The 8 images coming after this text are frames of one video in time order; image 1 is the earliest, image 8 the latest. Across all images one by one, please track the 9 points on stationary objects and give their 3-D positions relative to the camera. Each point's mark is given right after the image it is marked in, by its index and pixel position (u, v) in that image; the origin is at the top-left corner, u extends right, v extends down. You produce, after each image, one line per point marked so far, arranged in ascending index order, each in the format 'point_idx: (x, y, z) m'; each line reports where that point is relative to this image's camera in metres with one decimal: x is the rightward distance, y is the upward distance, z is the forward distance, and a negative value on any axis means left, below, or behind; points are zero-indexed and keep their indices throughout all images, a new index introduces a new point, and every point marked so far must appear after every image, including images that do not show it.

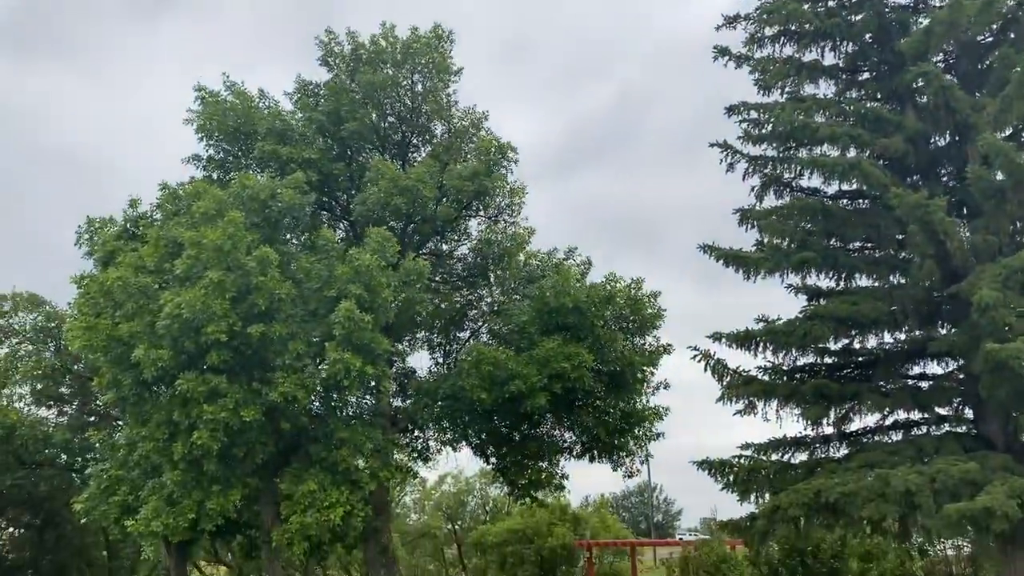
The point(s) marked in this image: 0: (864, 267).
0: (+4.7, +0.3, +11.6) m
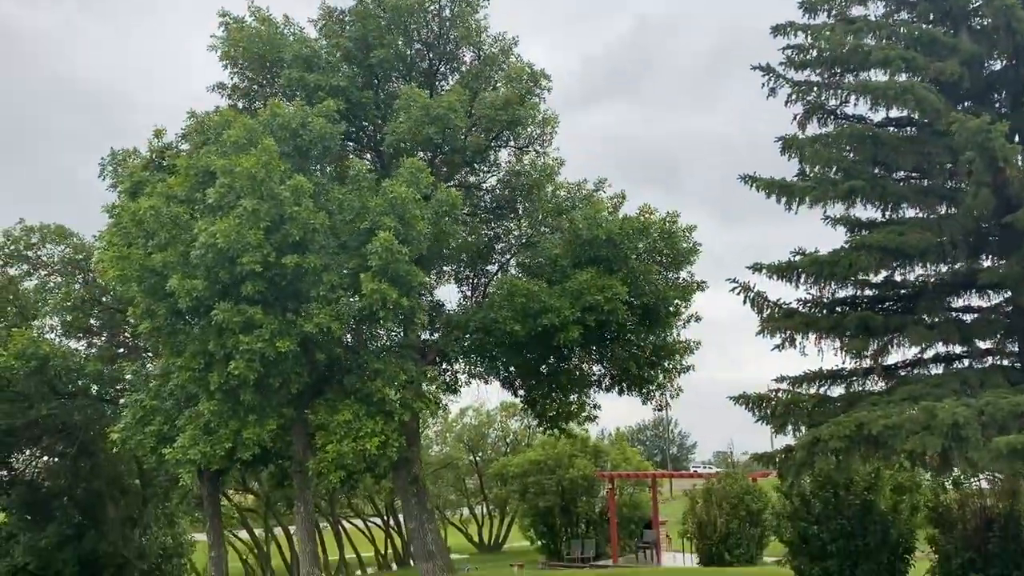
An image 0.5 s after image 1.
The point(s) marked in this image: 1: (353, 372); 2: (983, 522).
0: (+5.2, +1.2, +11.3) m
1: (-2.5, -1.3, +13.7) m
2: (+7.1, -3.5, +13.1) m
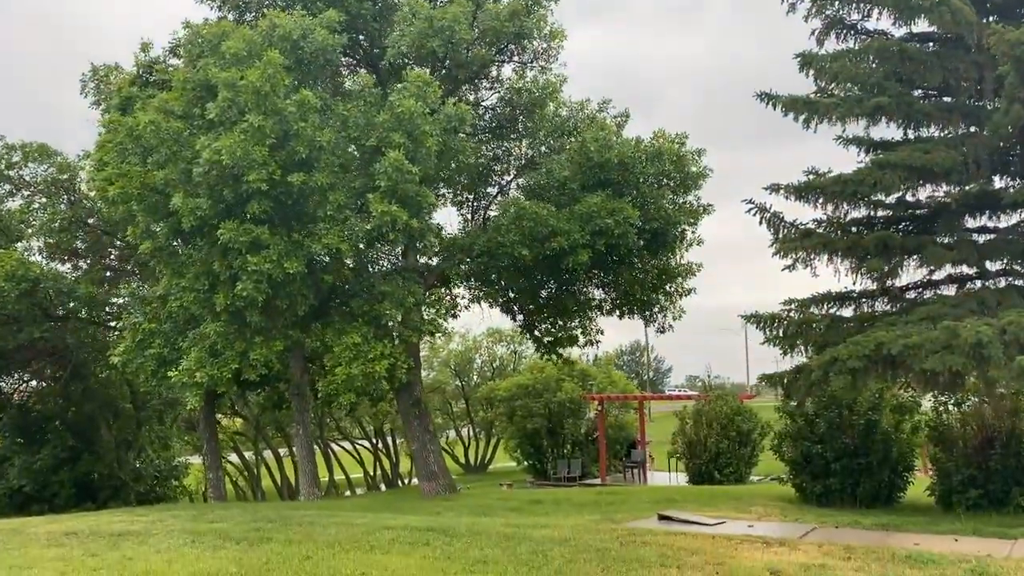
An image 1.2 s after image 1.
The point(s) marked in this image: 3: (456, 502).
0: (+5.4, +2.2, +11.0) m
1: (-2.4, -0.1, +13.5) m
2: (+7.2, -2.3, +13.3) m
3: (-1.1, -3.9, +15.9) m
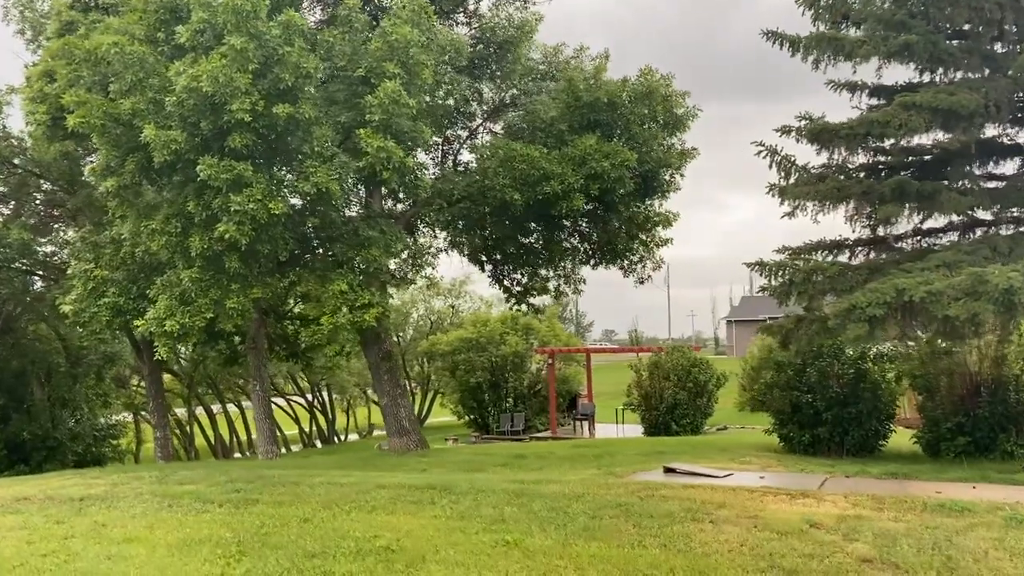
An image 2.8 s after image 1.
0: (+5.5, +2.9, +10.8) m
1: (-2.5, +0.7, +12.6) m
2: (+7.1, -1.5, +13.4) m
3: (-1.4, -3.0, +15.3) m
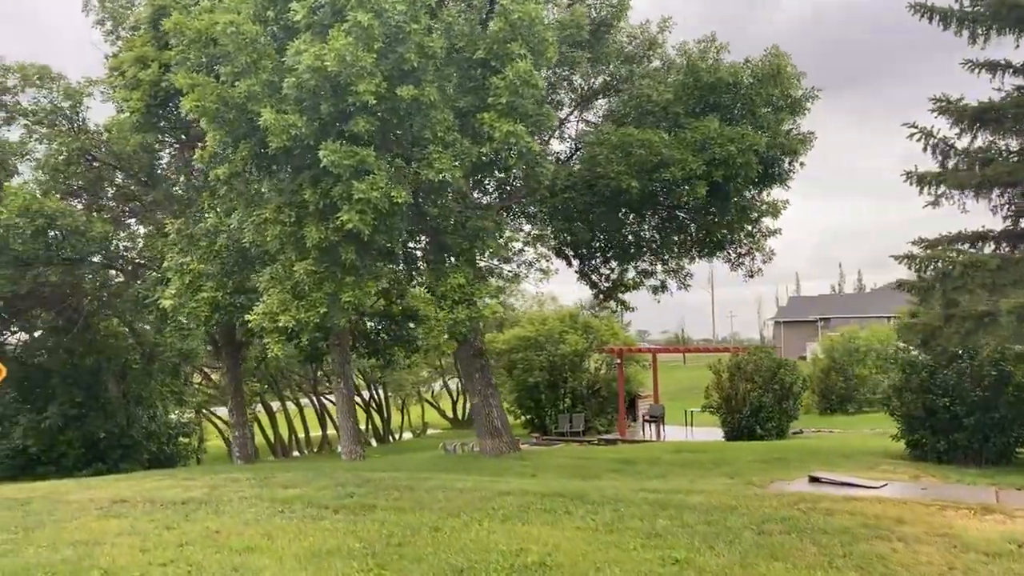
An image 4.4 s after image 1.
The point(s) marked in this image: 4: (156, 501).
0: (+7.1, +2.9, +9.8) m
1: (-0.8, +0.8, +11.9) m
2: (+8.8, -1.5, +12.4) m
3: (+0.3, -2.9, +14.6) m
4: (-4.8, -2.9, +11.9) m
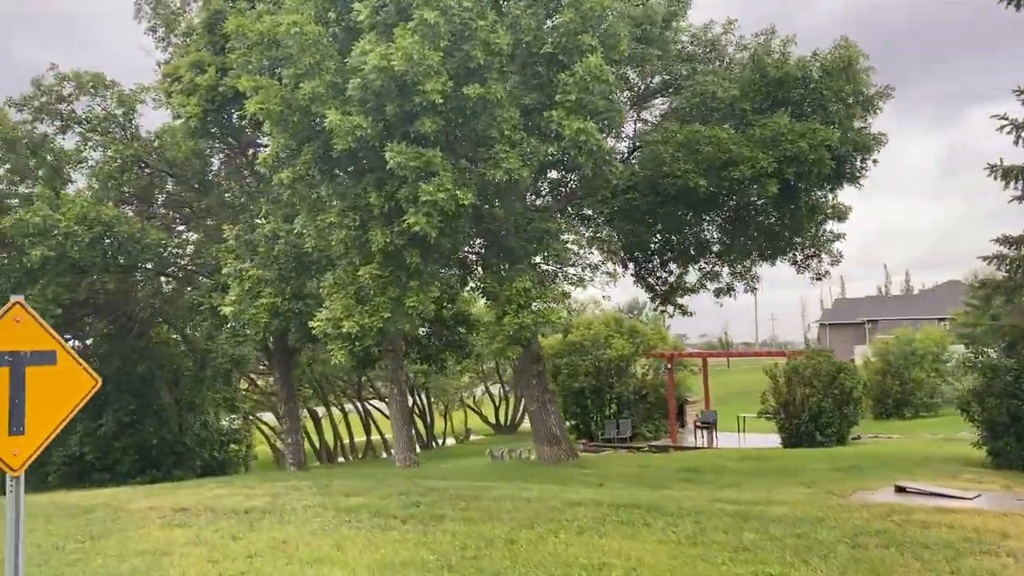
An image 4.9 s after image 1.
0: (+7.9, +3.0, +9.2) m
1: (+0.1, +0.7, +11.6) m
2: (+9.7, -1.5, +11.7) m
3: (+1.4, -3.0, +14.2) m
4: (-3.9, -3.0, +11.7) m
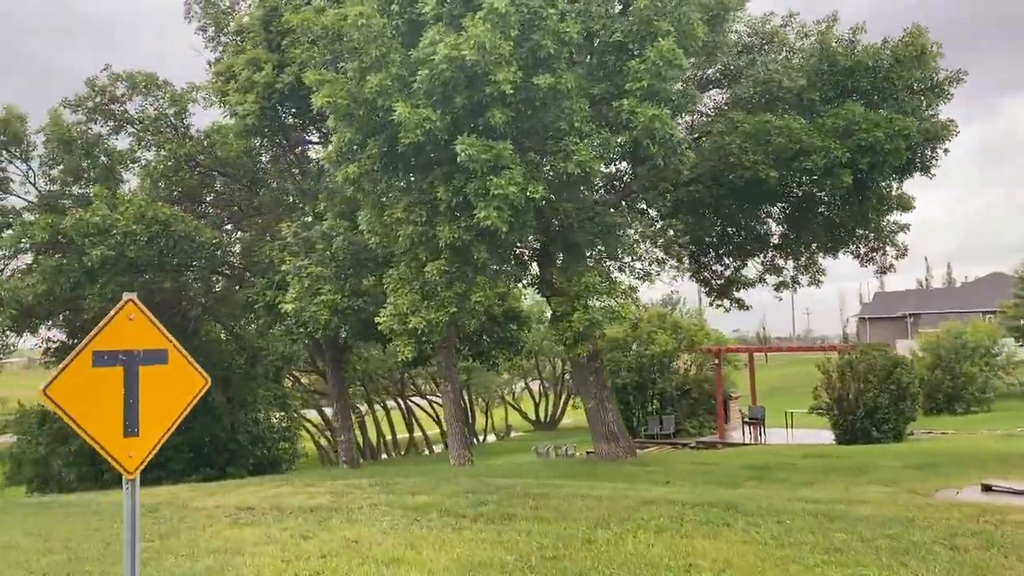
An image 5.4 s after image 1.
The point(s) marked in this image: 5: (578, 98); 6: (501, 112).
0: (+8.6, +3.1, +8.7) m
1: (+0.9, +0.8, +11.4) m
2: (+10.6, -1.3, +11.1) m
3: (+2.3, -2.9, +14.0) m
4: (-3.0, -2.9, +11.7) m
5: (+0.8, +2.2, +9.9) m
6: (-0.1, +1.9, +9.4) m
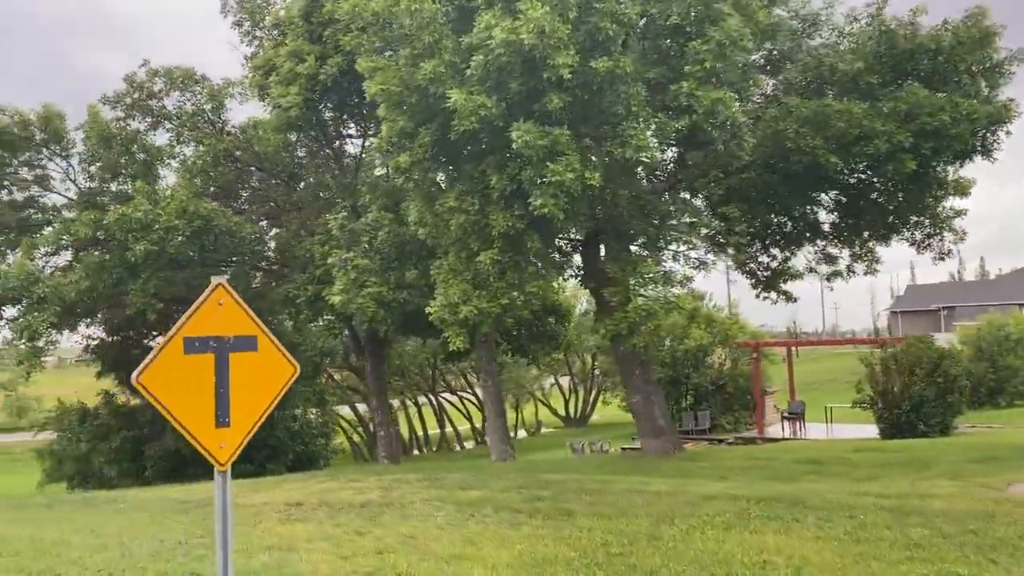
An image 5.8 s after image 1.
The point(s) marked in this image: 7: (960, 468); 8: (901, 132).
0: (+9.2, +3.2, +8.2) m
1: (+1.6, +0.9, +11.1) m
2: (+11.2, -1.1, +10.6) m
3: (+3.1, -2.7, +13.7) m
4: (-2.3, -2.9, +11.5) m
5: (+1.4, +2.3, +9.7) m
6: (+0.5, +2.0, +9.1) m
7: (+5.9, -2.4, +11.5) m
8: (+5.0, +2.0, +11.2) m
